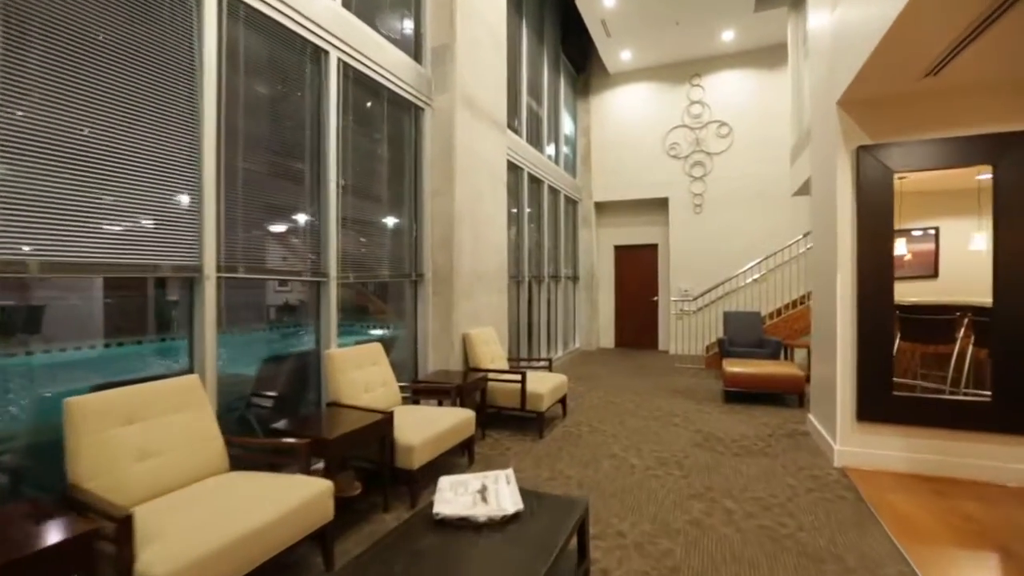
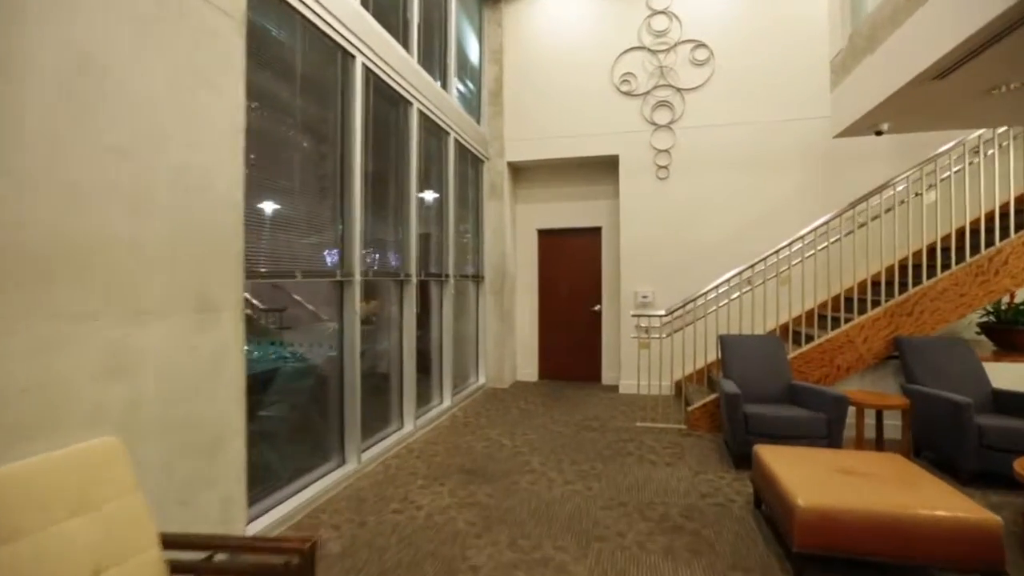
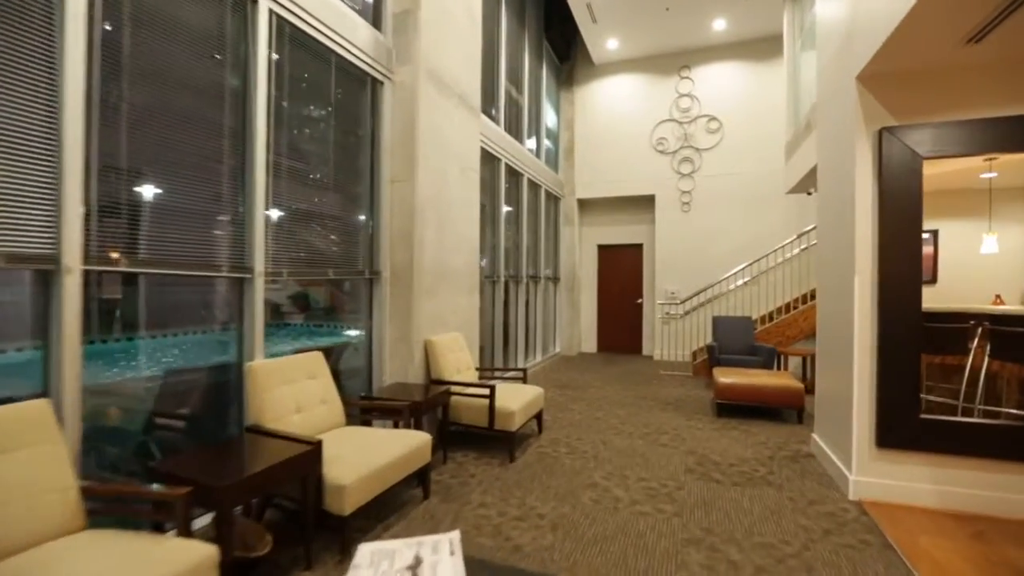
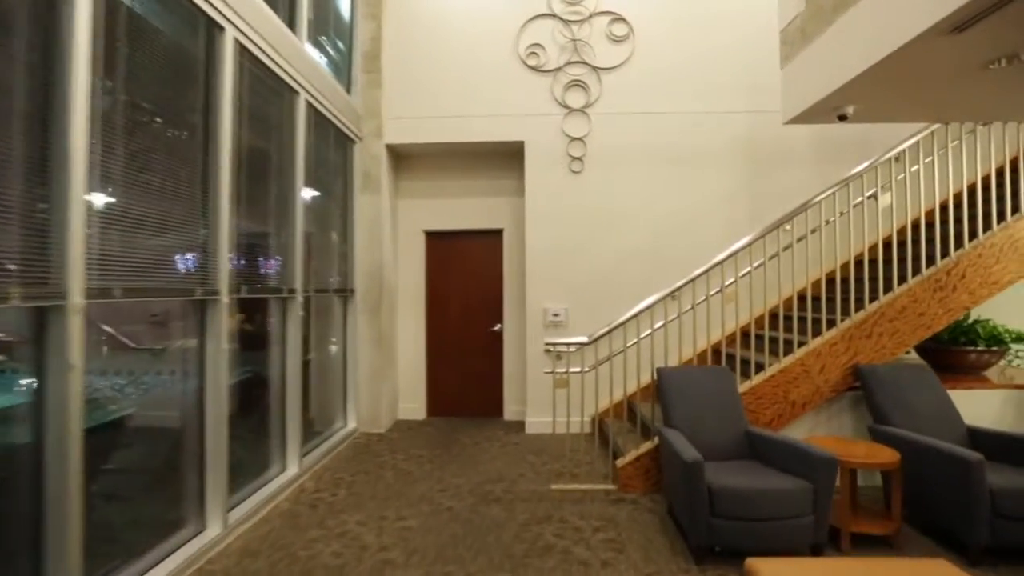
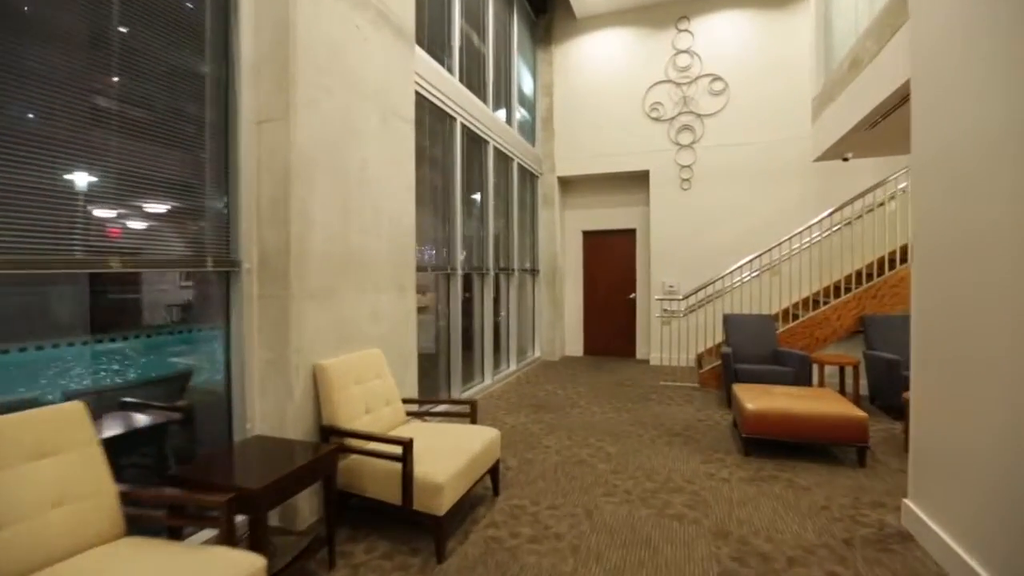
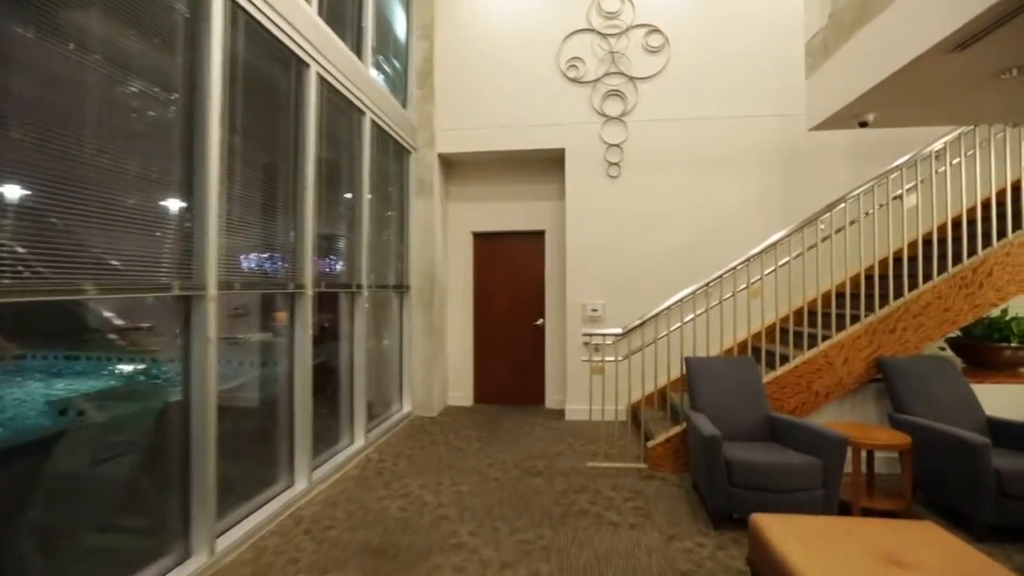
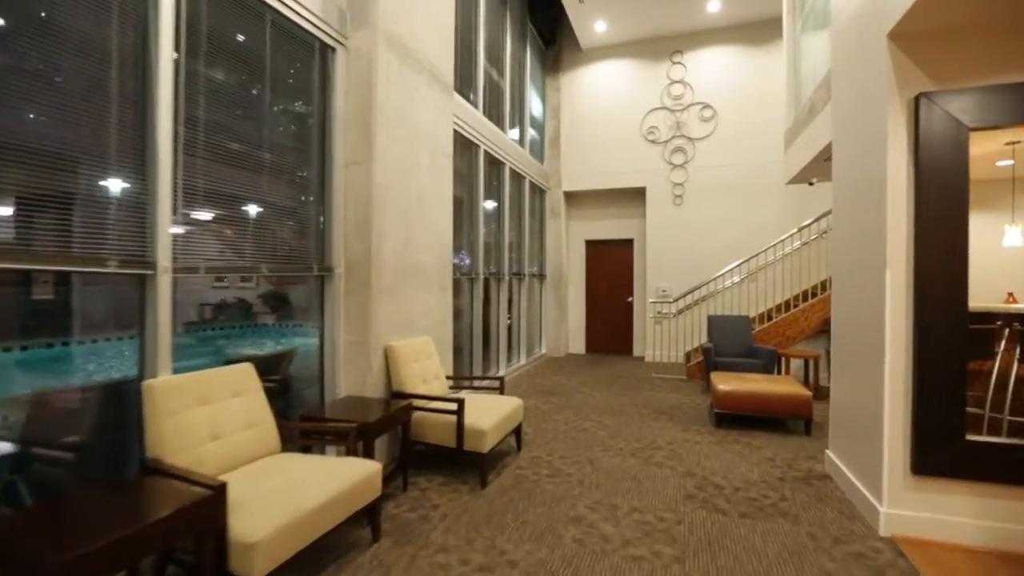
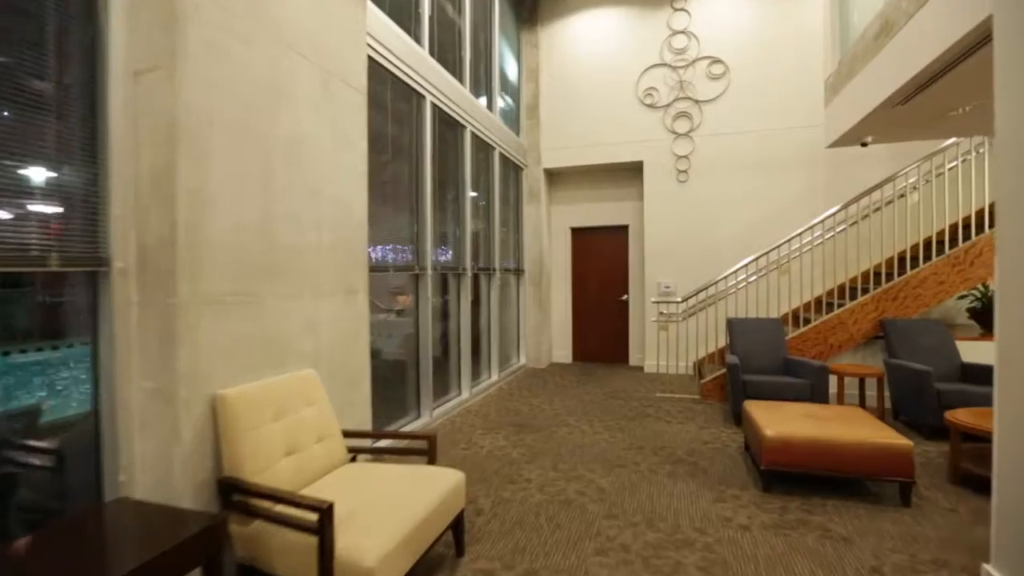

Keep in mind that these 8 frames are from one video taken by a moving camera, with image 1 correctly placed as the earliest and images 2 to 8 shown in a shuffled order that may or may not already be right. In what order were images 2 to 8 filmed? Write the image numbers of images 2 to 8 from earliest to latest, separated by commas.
3, 7, 5, 8, 2, 6, 4
